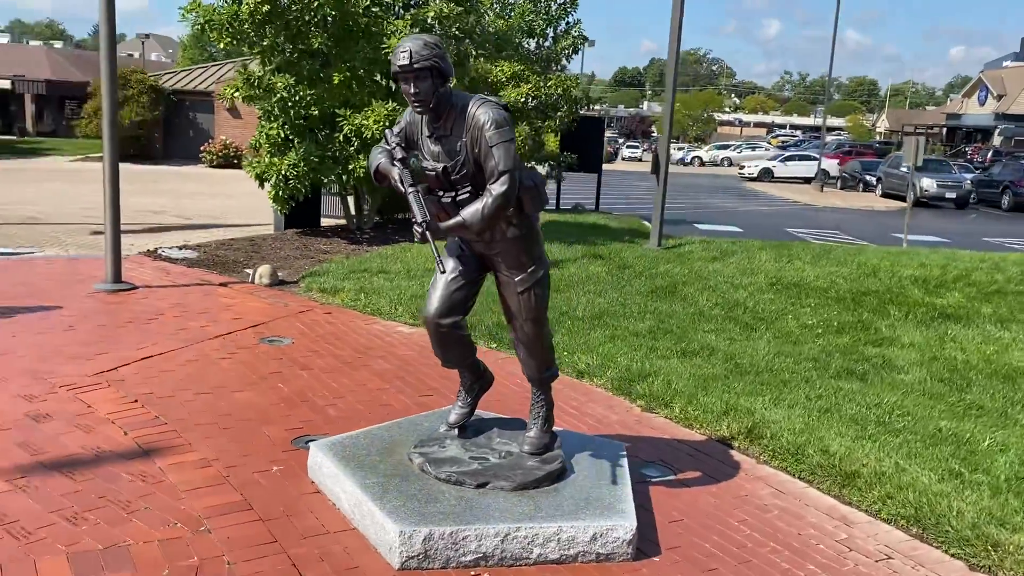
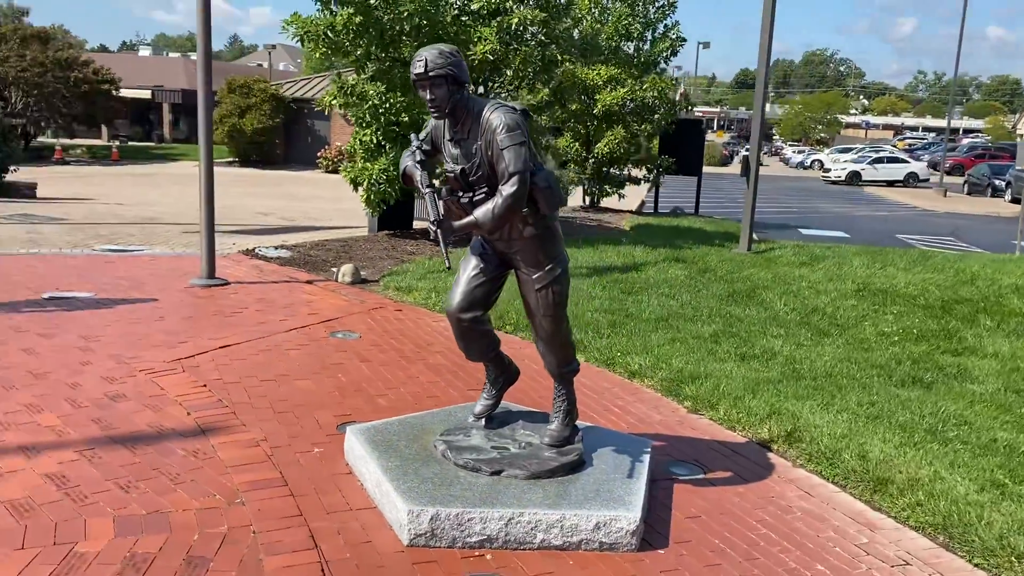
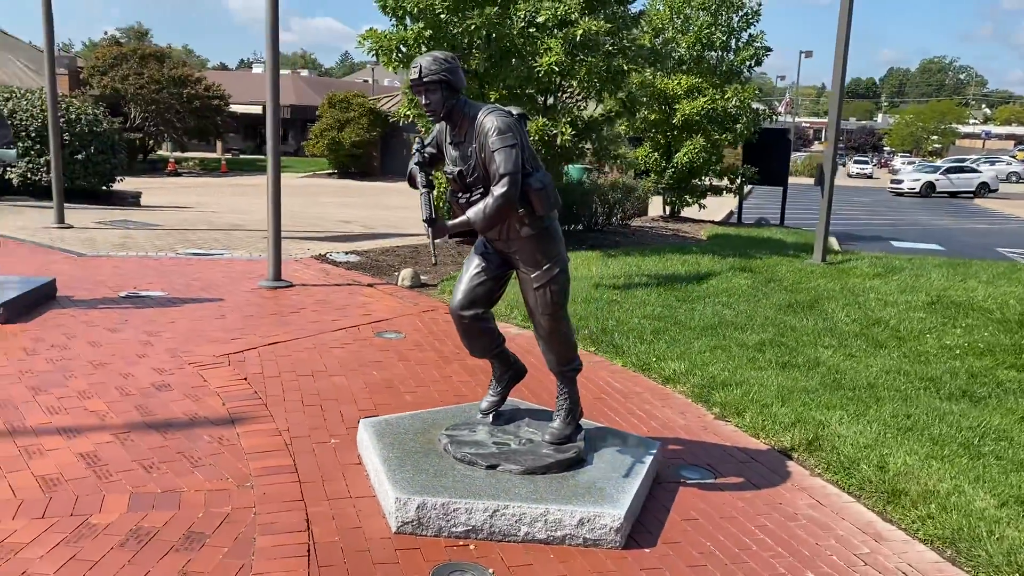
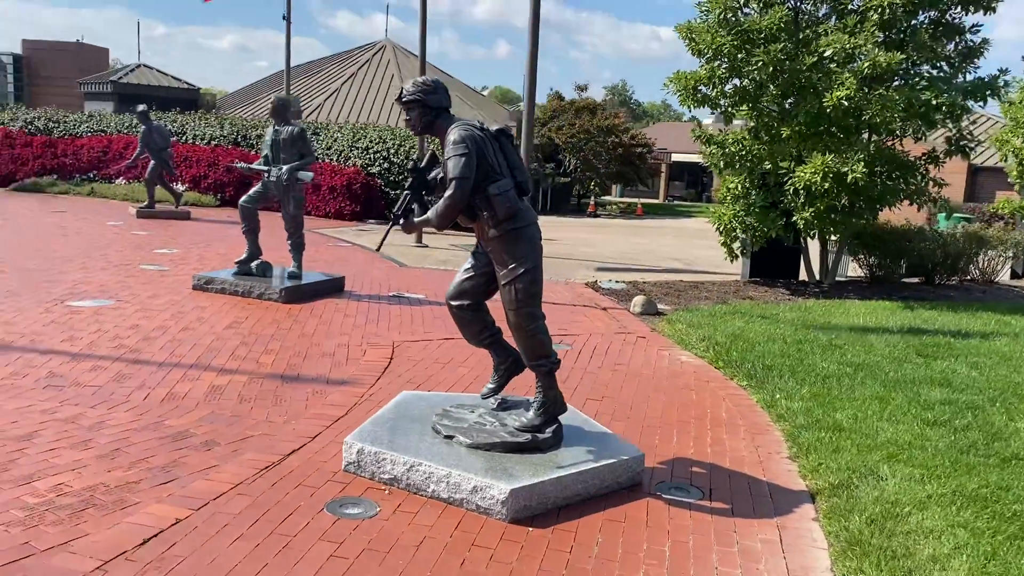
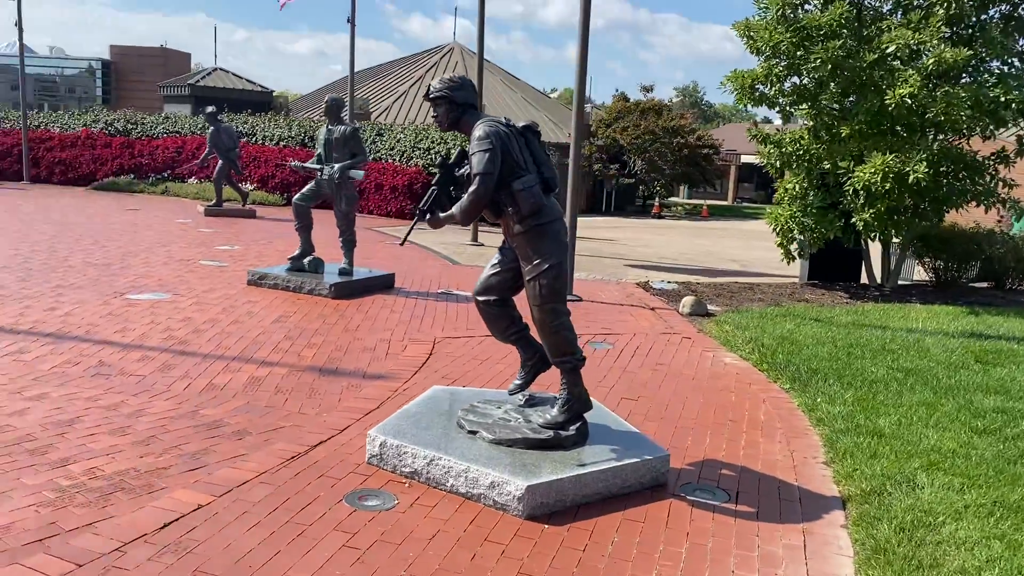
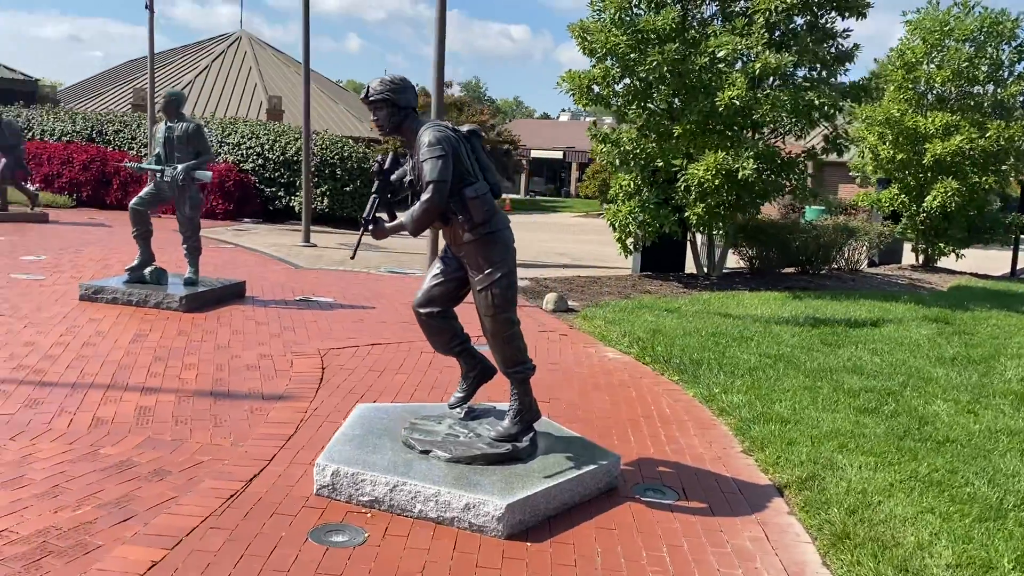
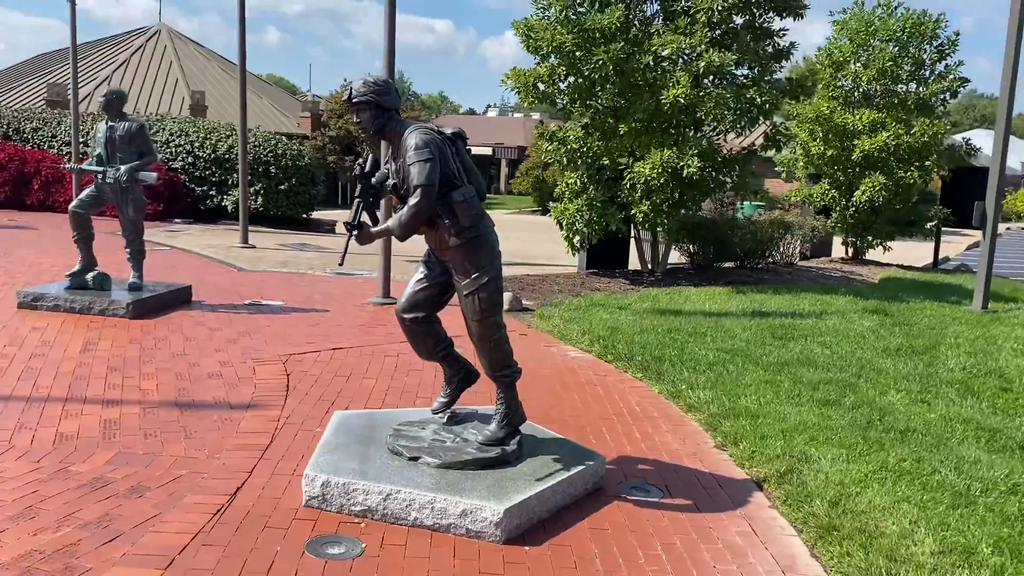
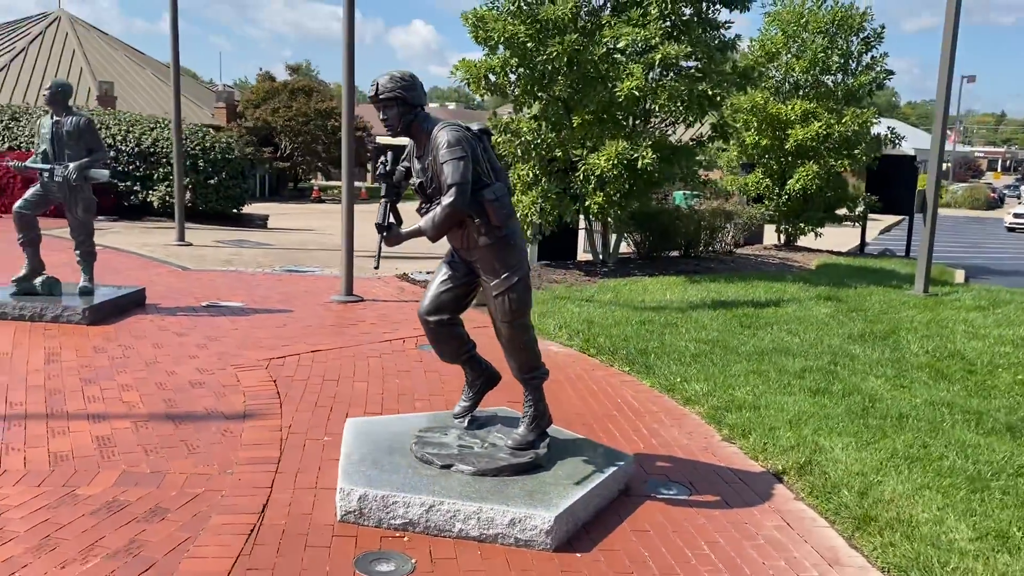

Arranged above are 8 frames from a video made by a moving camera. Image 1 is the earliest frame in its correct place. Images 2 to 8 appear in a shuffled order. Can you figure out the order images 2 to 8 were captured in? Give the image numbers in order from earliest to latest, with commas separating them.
2, 3, 8, 7, 6, 4, 5
